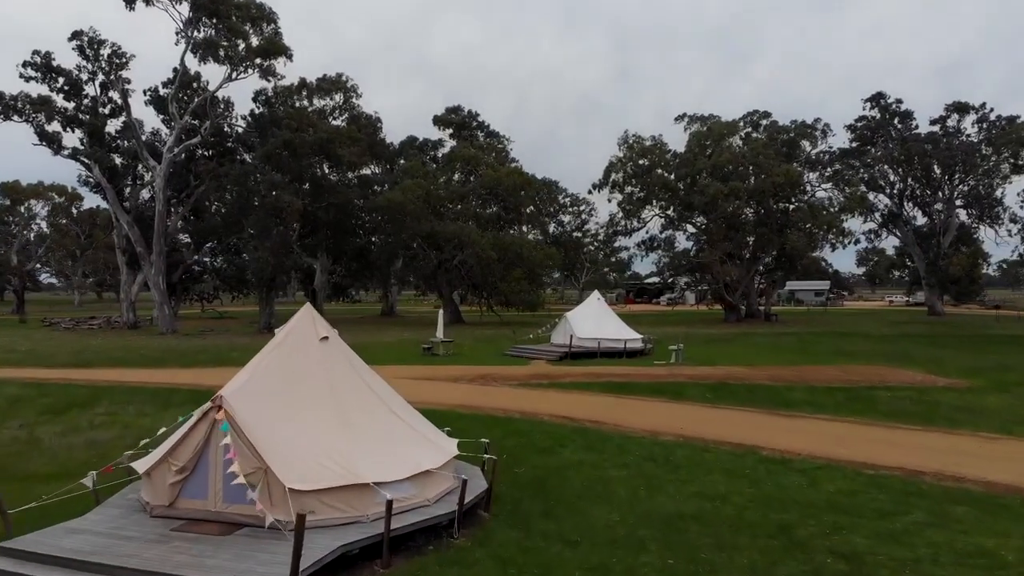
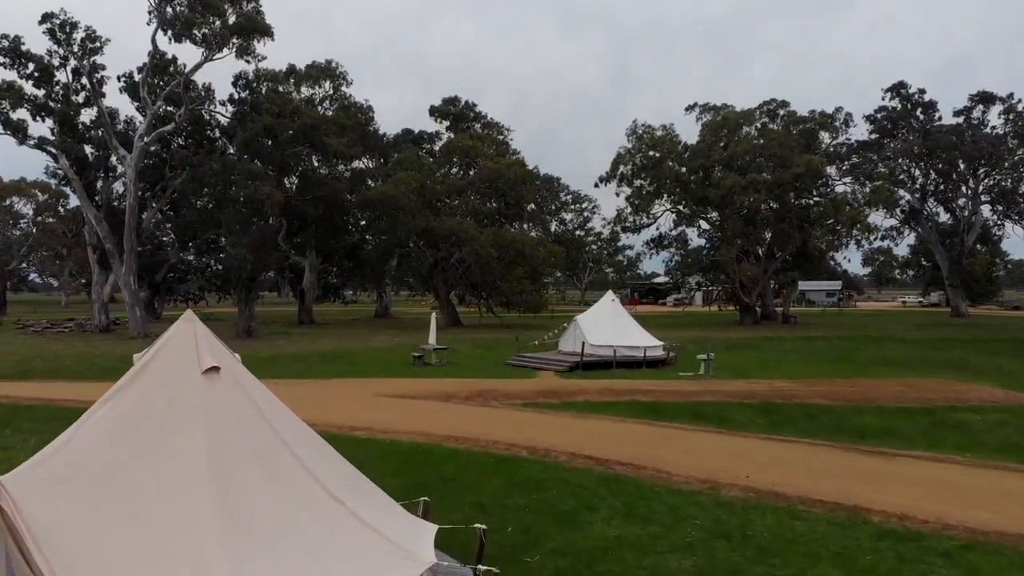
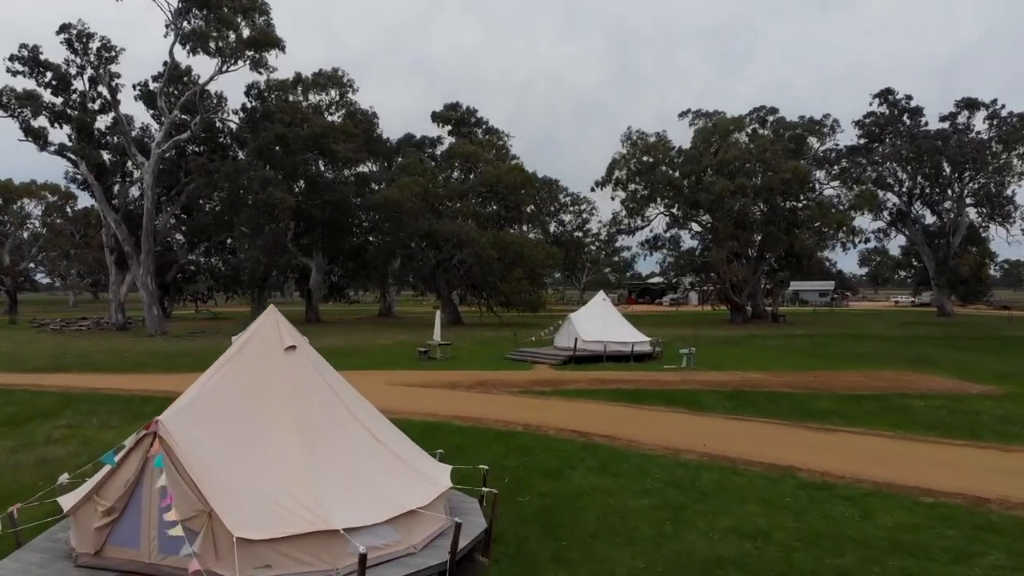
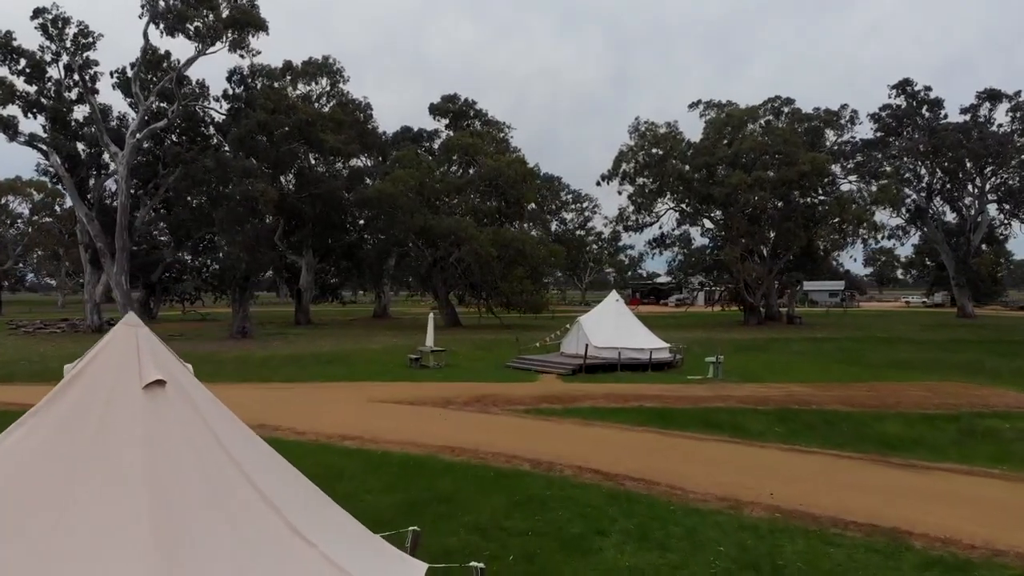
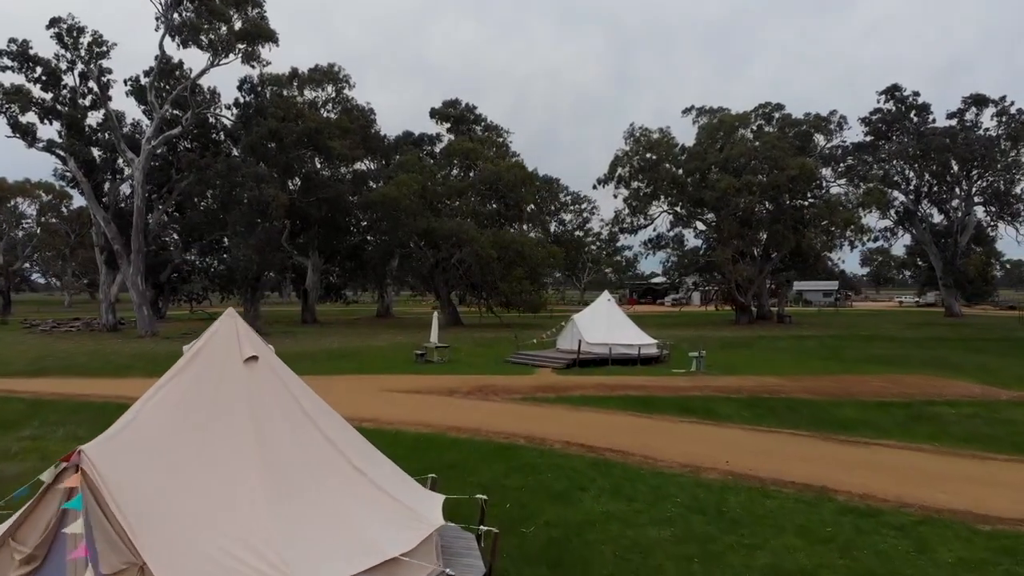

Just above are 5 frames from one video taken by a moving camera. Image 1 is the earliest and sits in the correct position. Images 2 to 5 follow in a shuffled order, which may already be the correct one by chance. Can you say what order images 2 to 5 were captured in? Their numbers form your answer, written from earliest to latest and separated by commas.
3, 5, 2, 4
